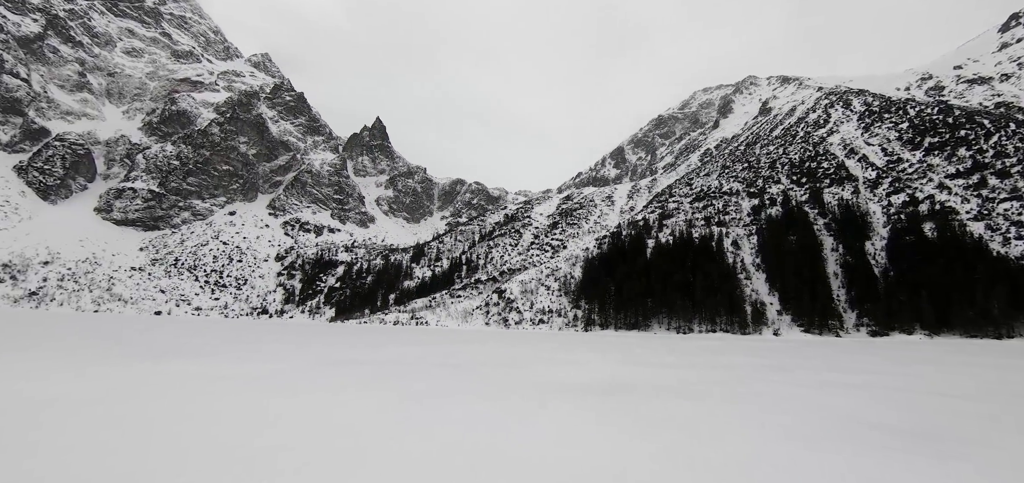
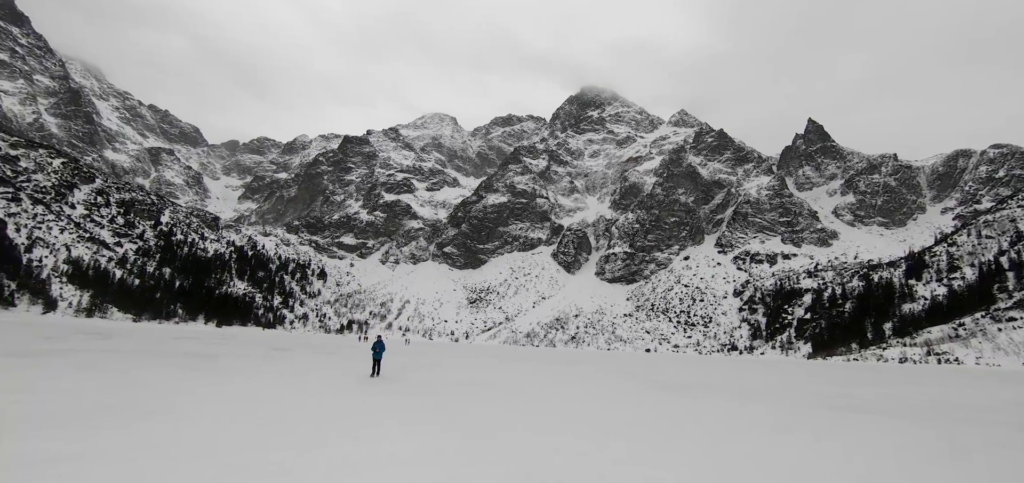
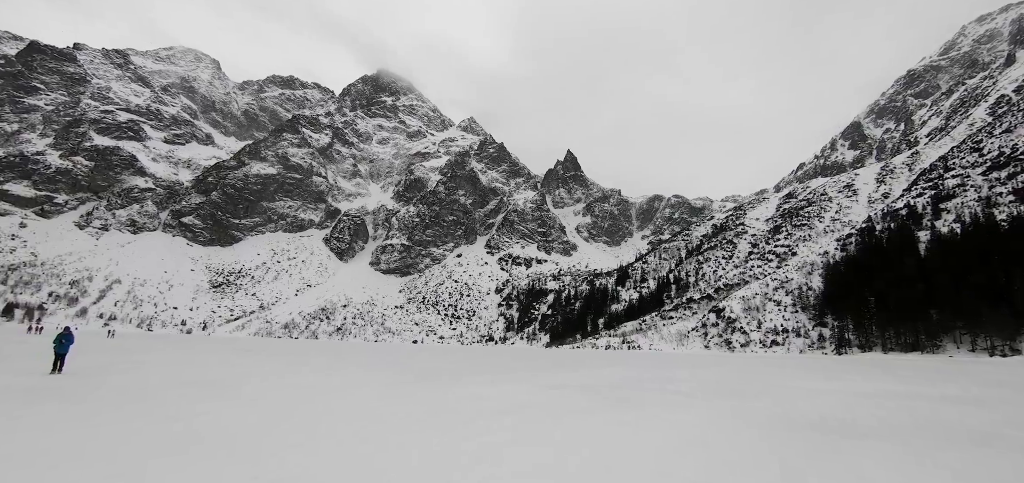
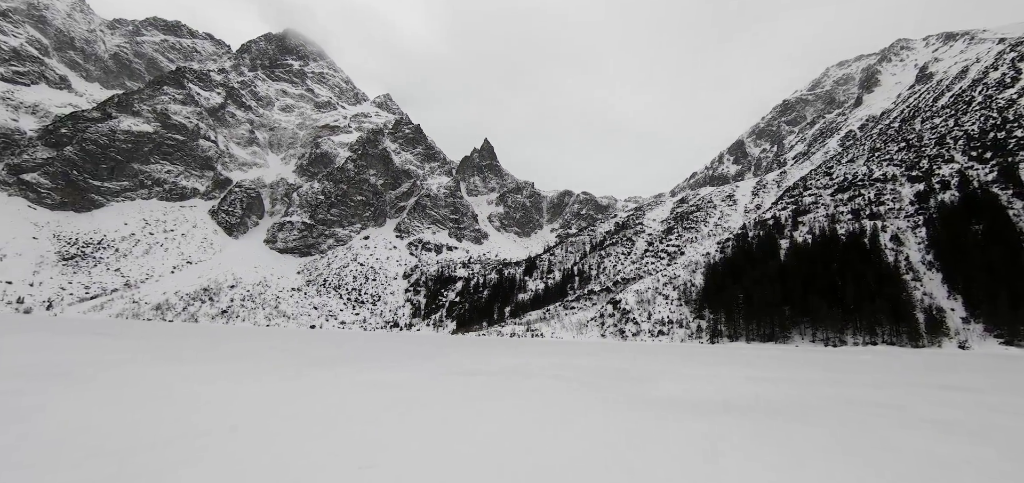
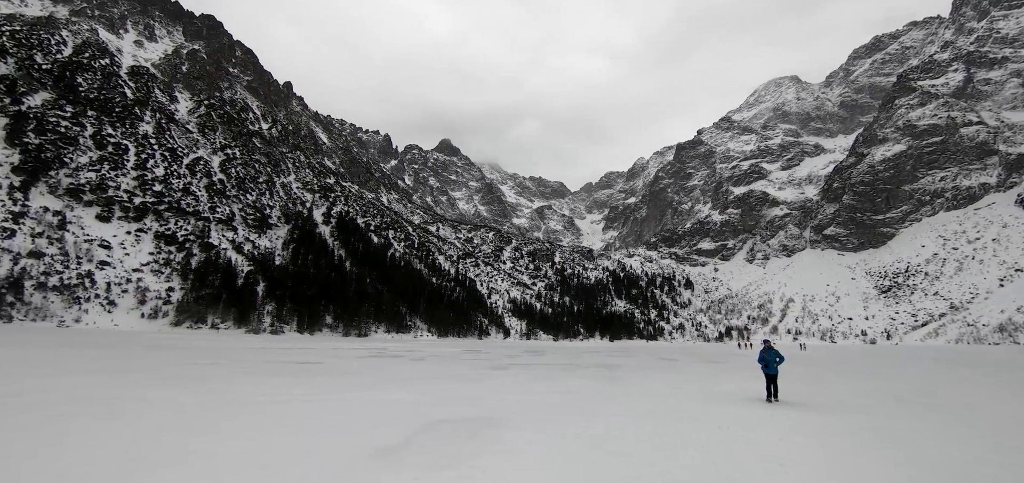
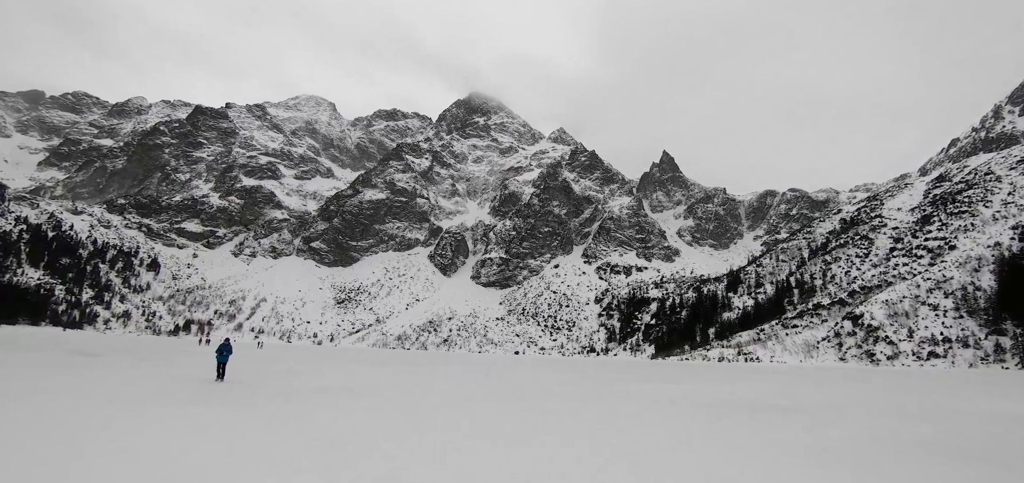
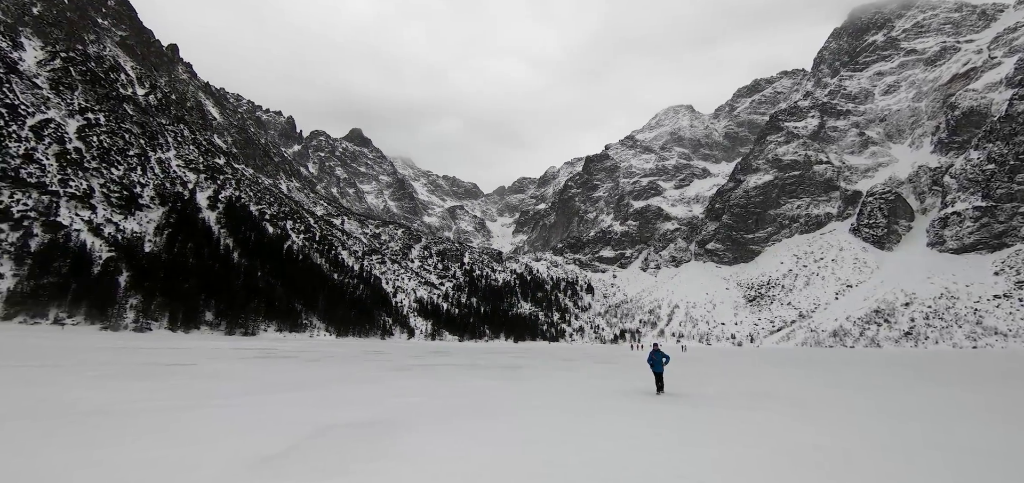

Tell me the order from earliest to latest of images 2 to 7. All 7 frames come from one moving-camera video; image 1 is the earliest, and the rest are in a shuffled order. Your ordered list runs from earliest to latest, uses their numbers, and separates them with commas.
4, 3, 6, 2, 7, 5
